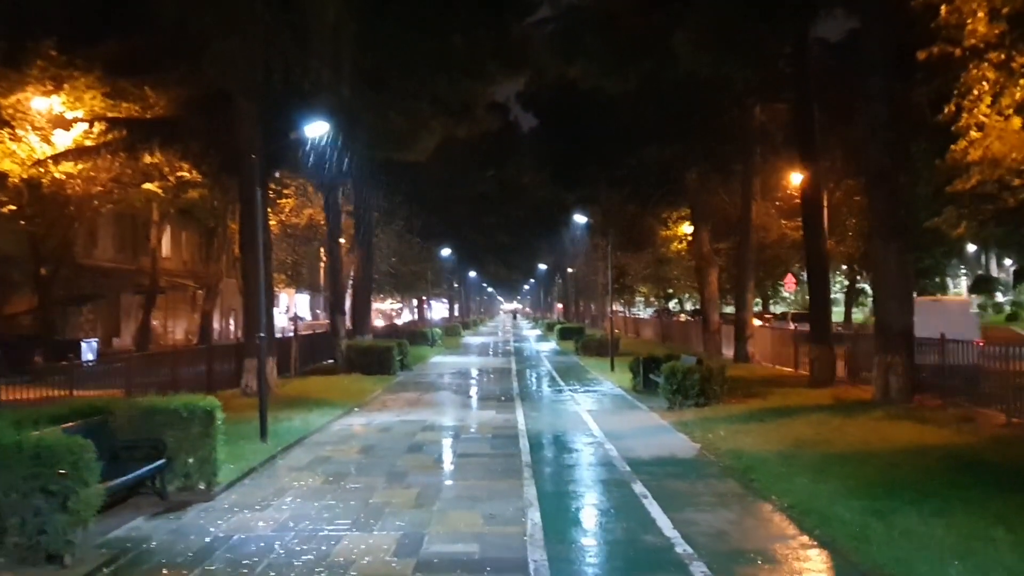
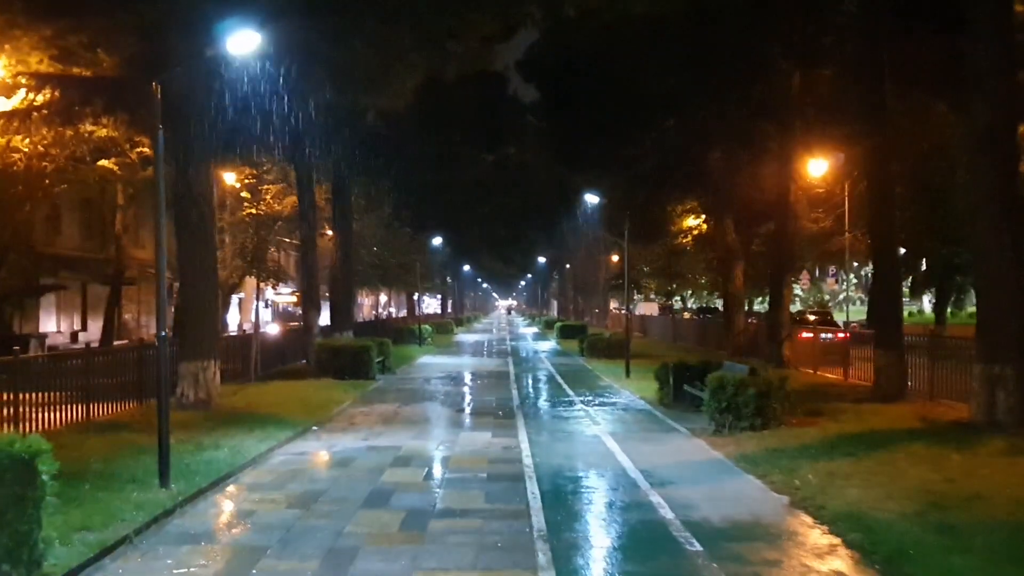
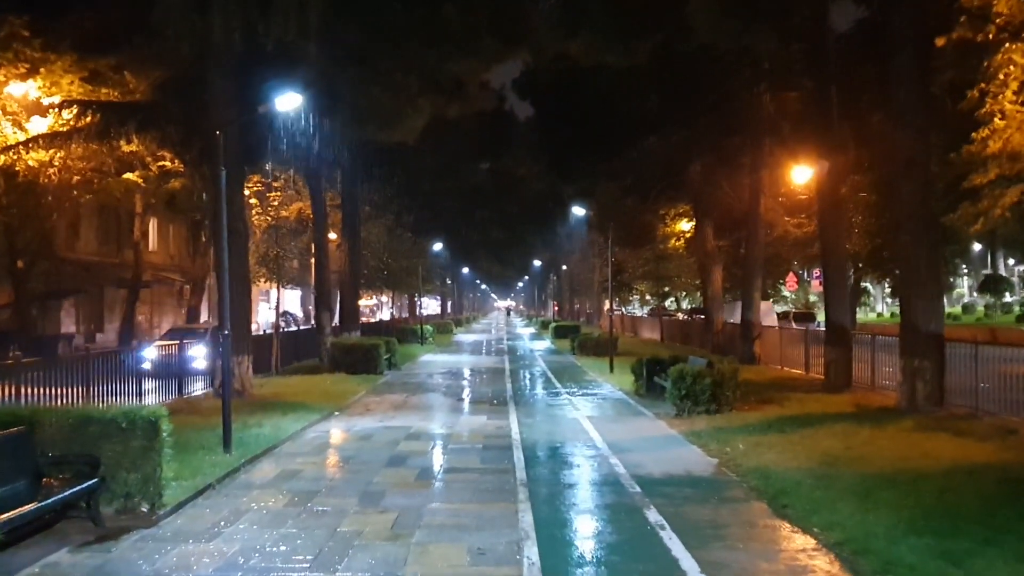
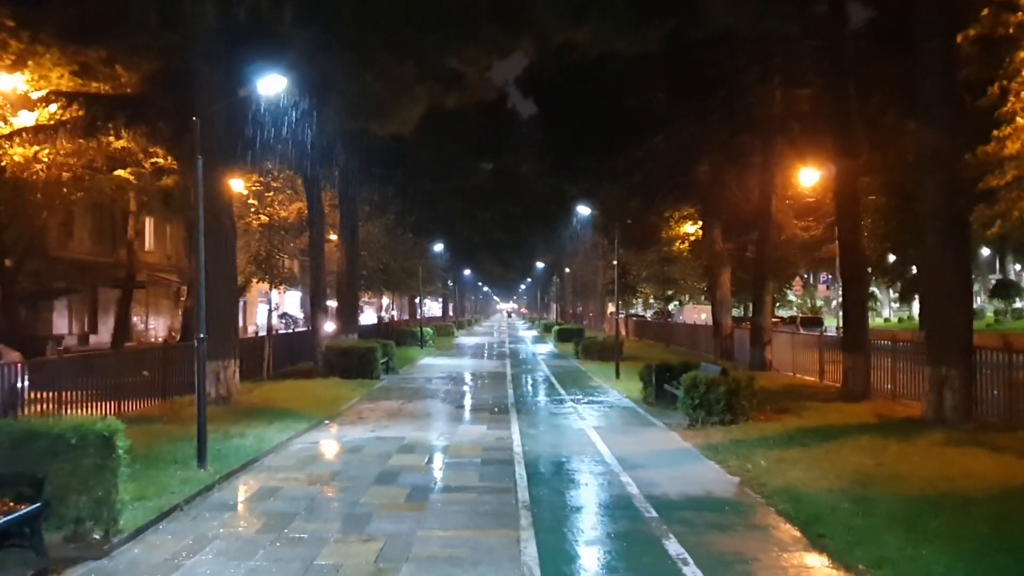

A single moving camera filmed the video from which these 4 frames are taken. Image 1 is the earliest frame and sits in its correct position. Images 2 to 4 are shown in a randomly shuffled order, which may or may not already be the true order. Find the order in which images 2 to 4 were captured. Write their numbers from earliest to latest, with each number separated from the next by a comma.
3, 4, 2
